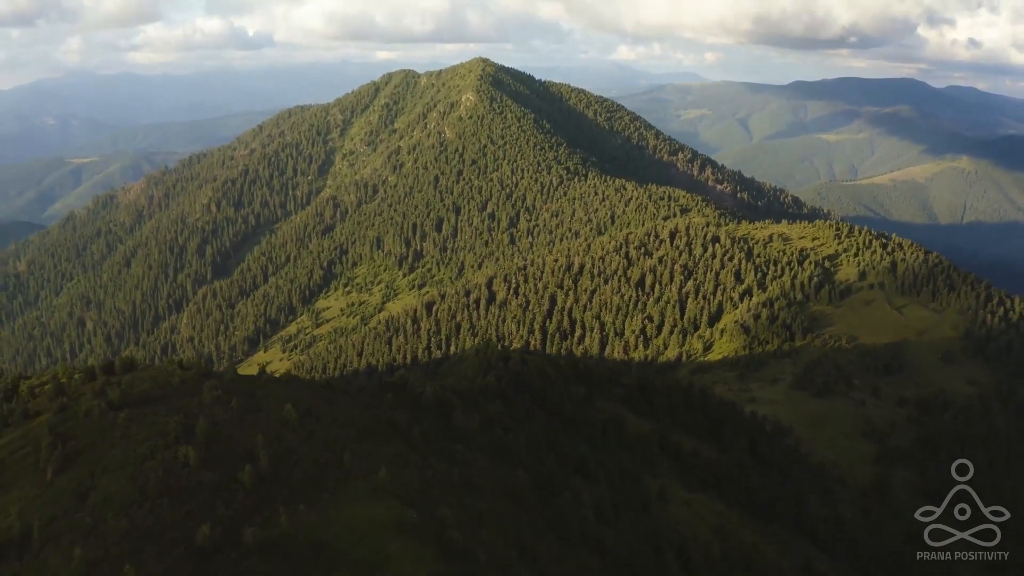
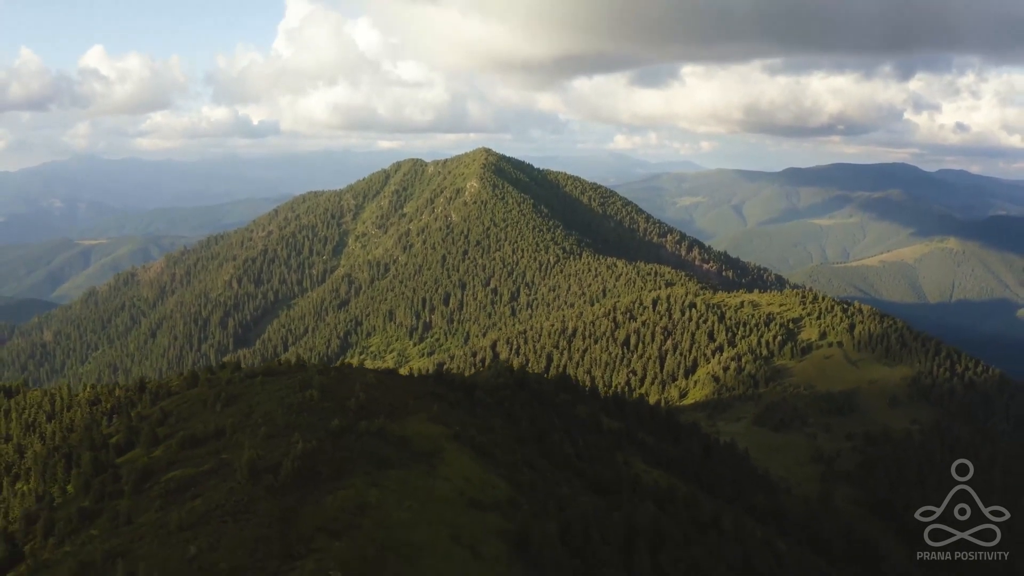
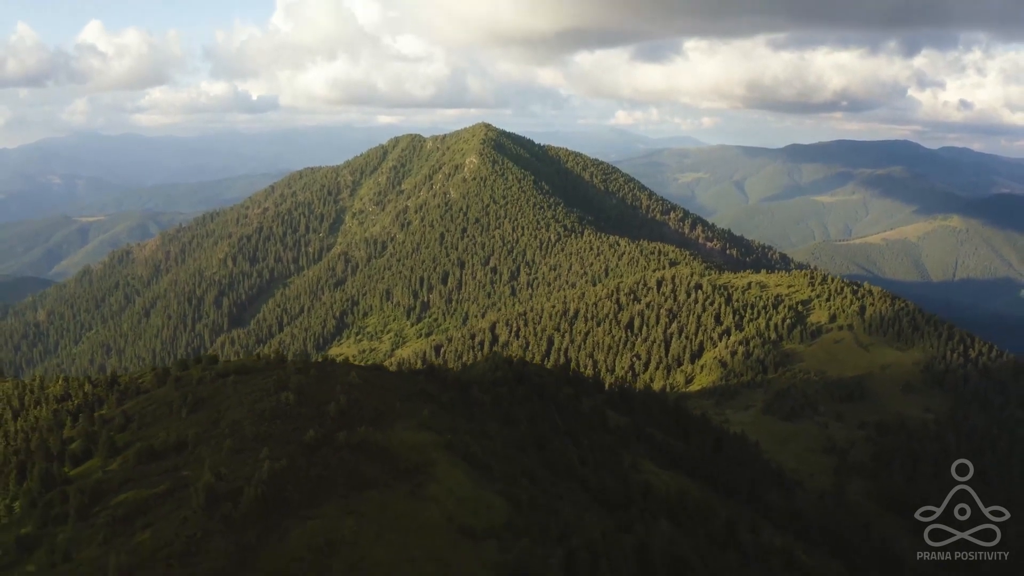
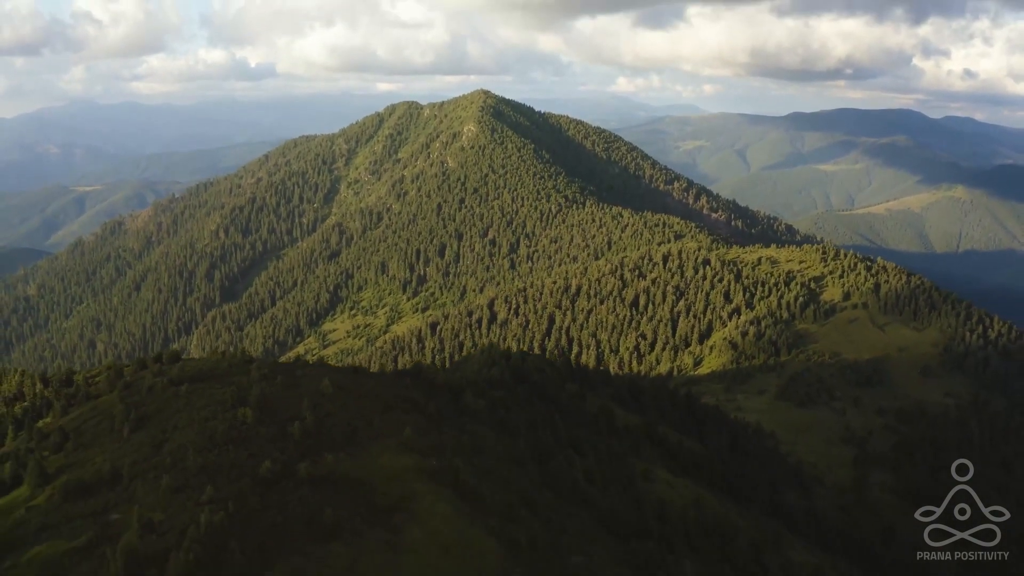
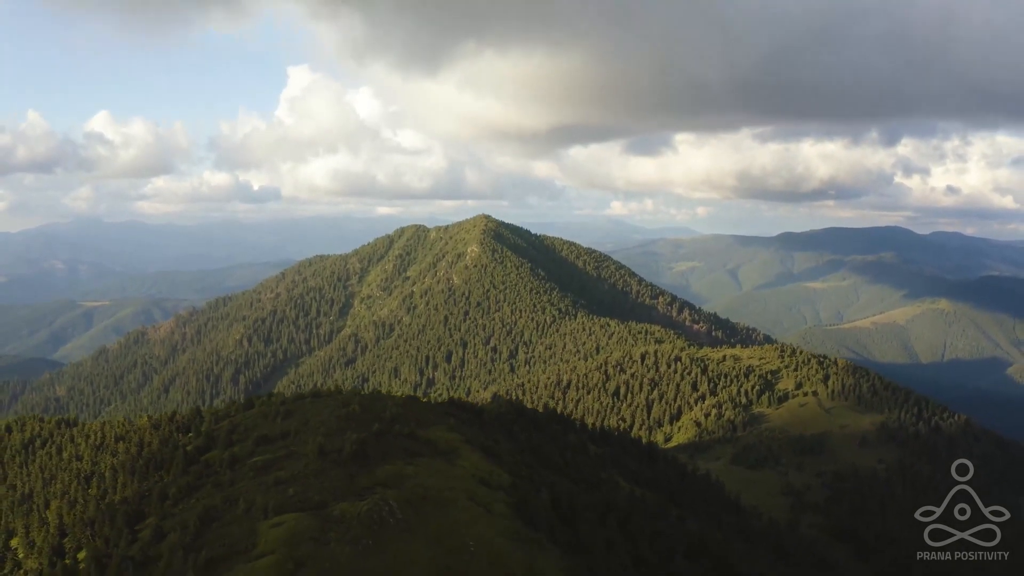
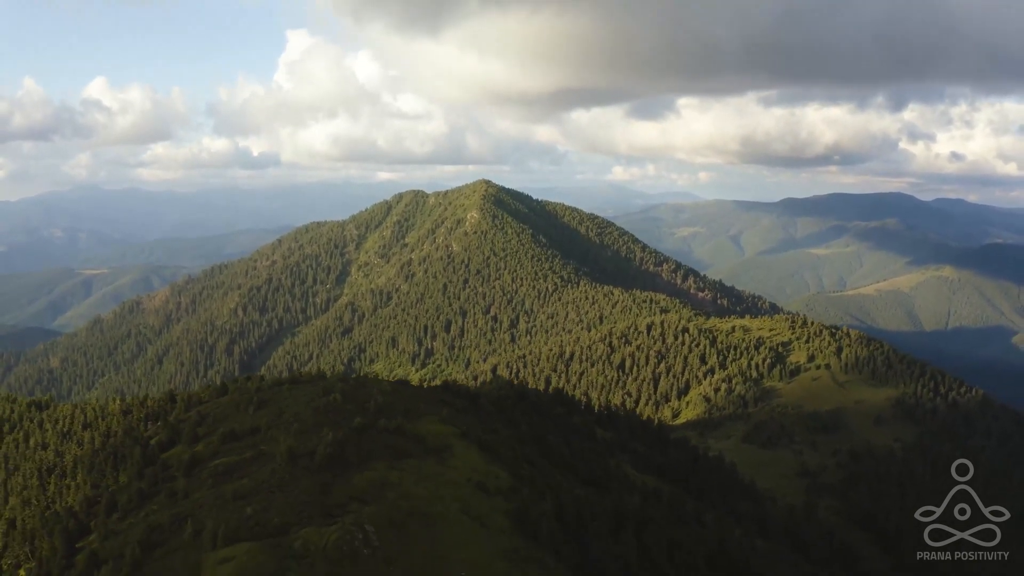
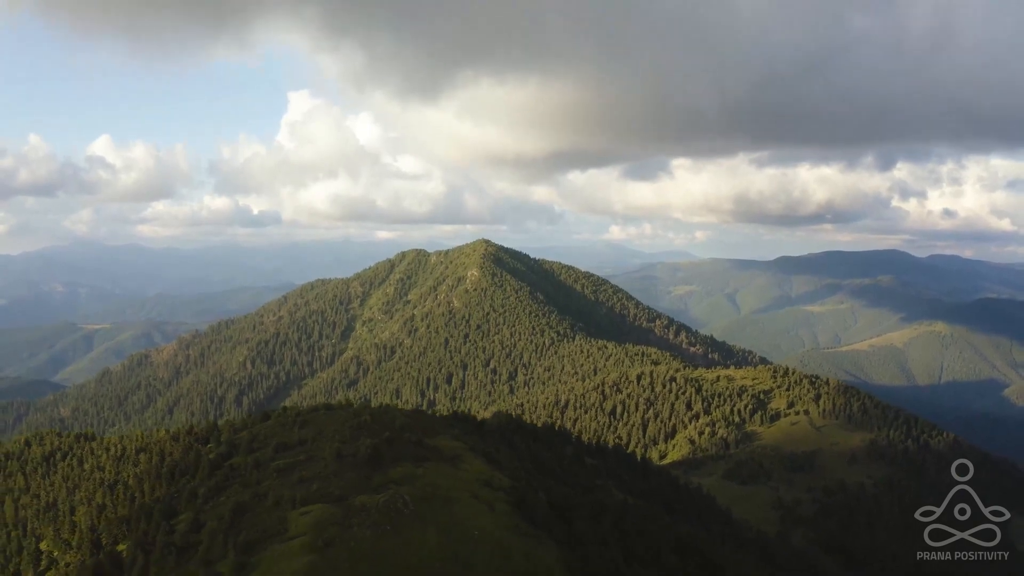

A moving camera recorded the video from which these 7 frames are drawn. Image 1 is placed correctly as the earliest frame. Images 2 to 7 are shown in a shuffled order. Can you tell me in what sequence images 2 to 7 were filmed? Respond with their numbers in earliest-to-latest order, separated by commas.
4, 3, 2, 6, 5, 7
